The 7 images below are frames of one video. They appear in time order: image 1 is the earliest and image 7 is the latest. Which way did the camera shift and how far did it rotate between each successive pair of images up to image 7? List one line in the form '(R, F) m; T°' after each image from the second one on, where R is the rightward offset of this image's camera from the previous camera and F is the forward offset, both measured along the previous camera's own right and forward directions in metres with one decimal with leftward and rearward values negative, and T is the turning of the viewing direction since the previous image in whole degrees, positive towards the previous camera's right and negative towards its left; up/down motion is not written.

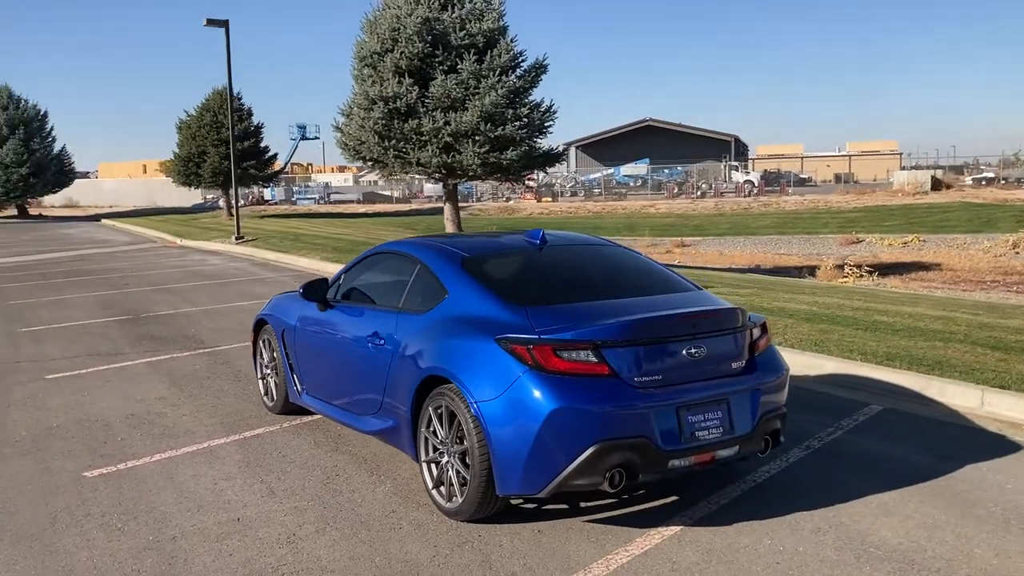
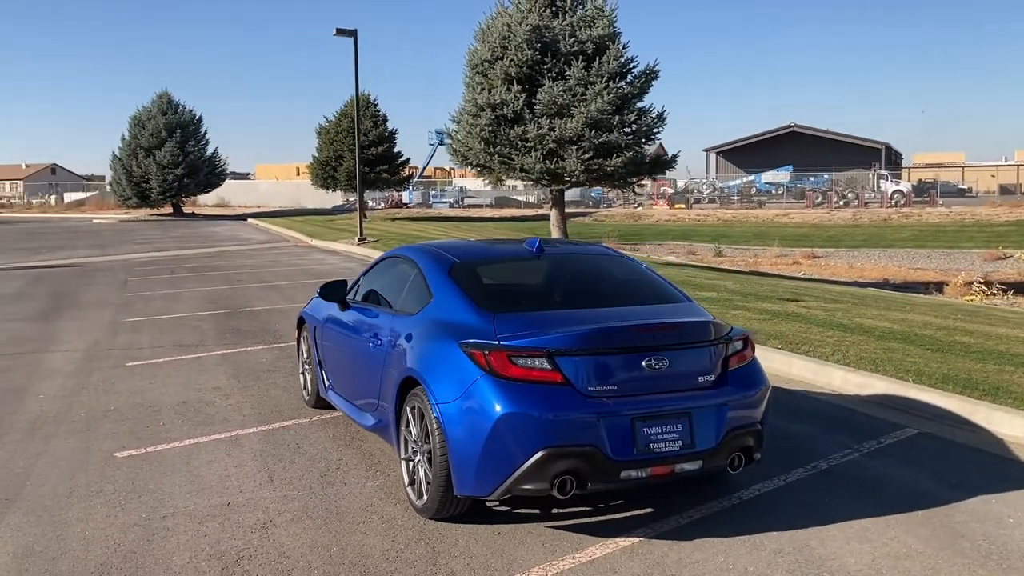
(+0.8, 0.0) m; -8°
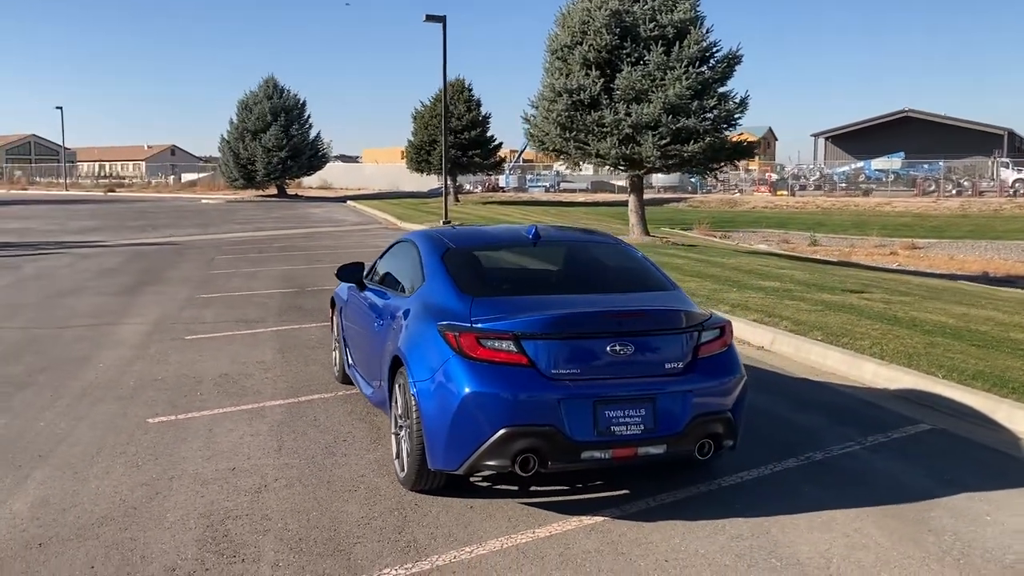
(+0.6, -0.2) m; -6°
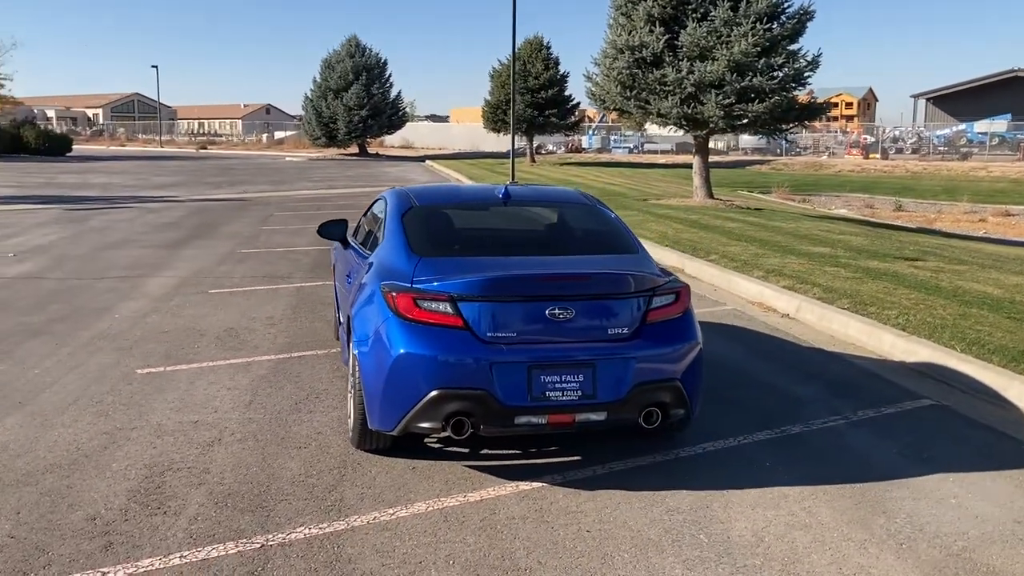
(+0.7, +0.2) m; -5°
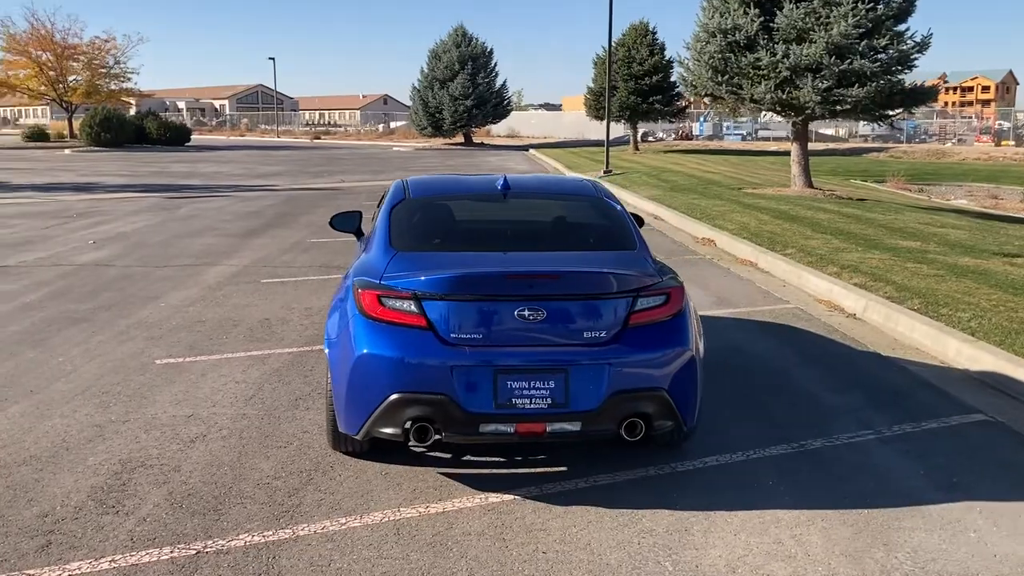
(+0.6, +0.3) m; -7°
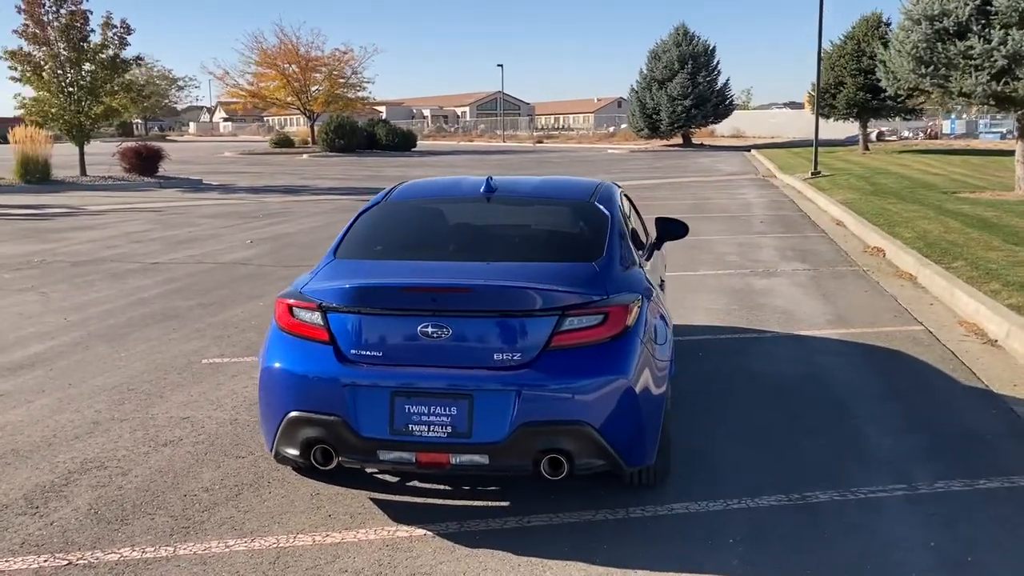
(+1.3, +0.6) m; -14°
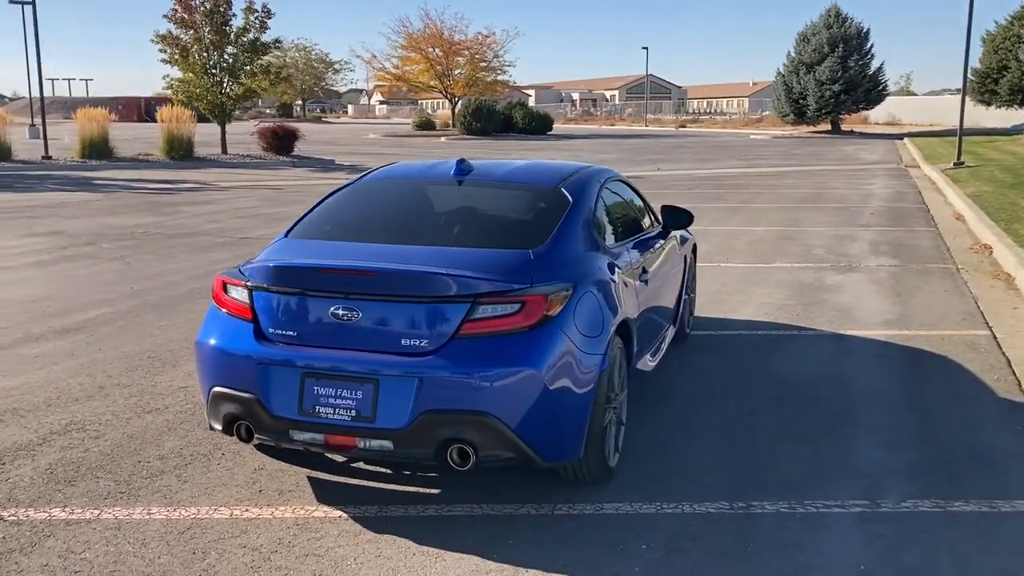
(+0.9, +0.2) m; -9°
